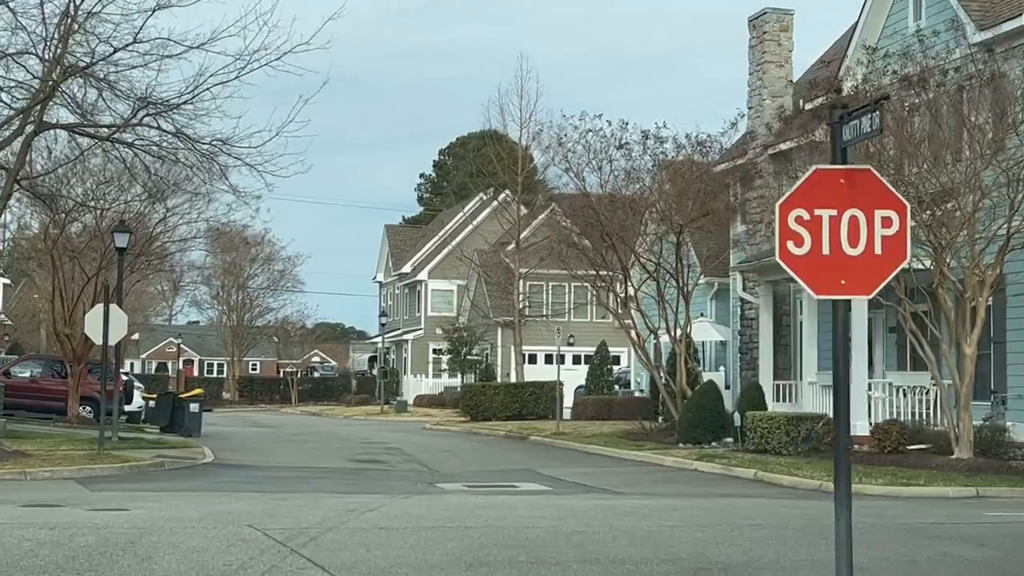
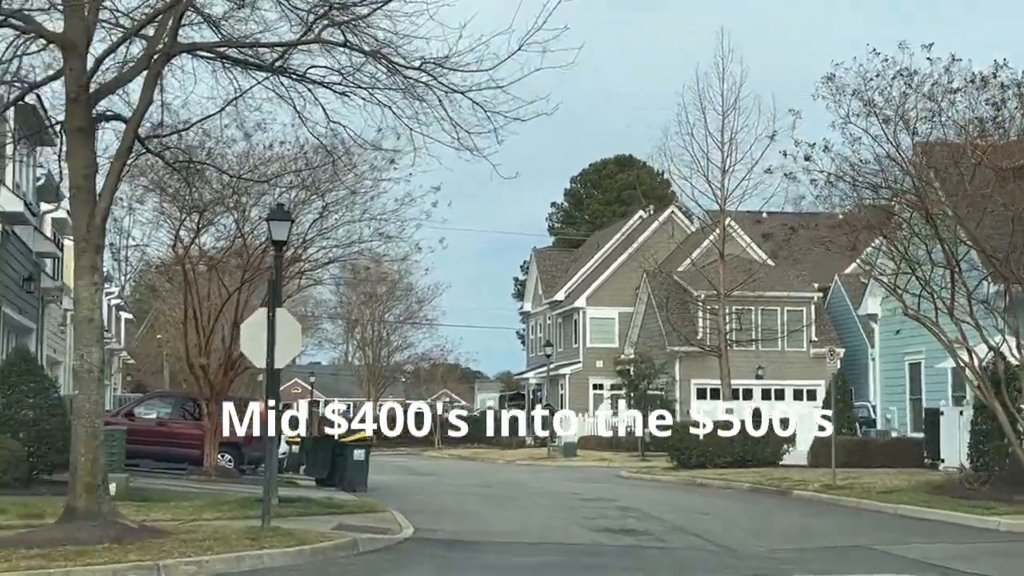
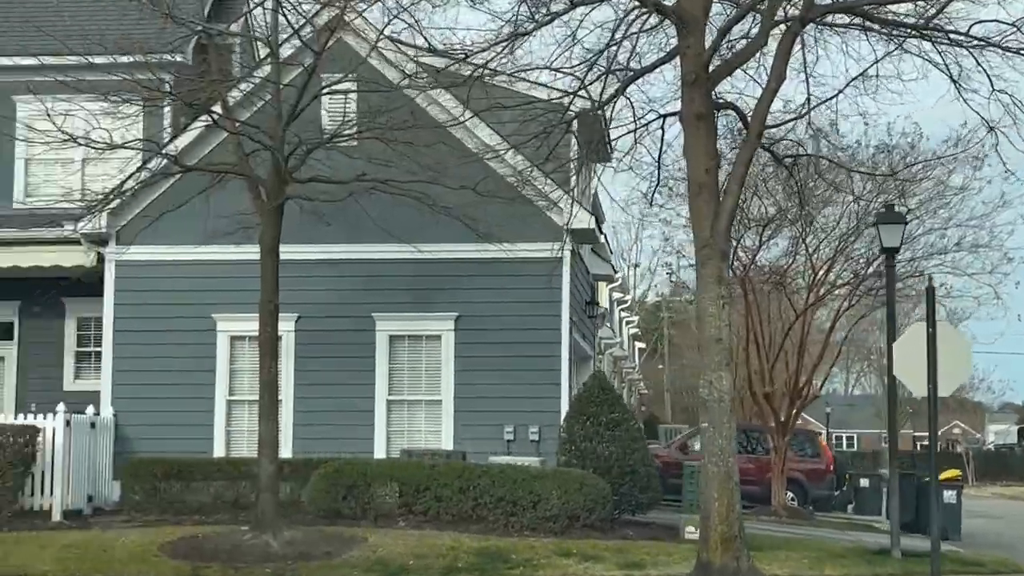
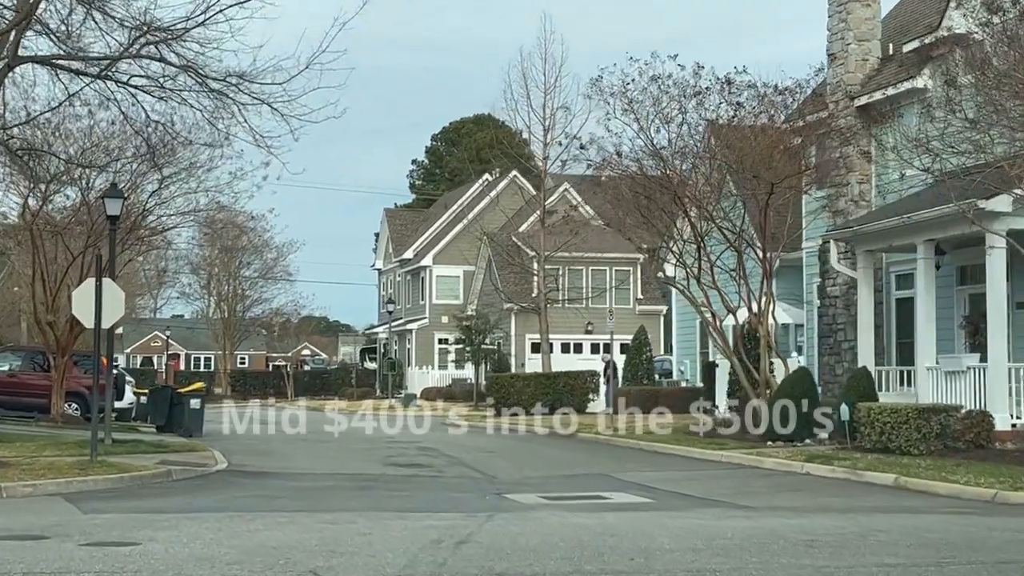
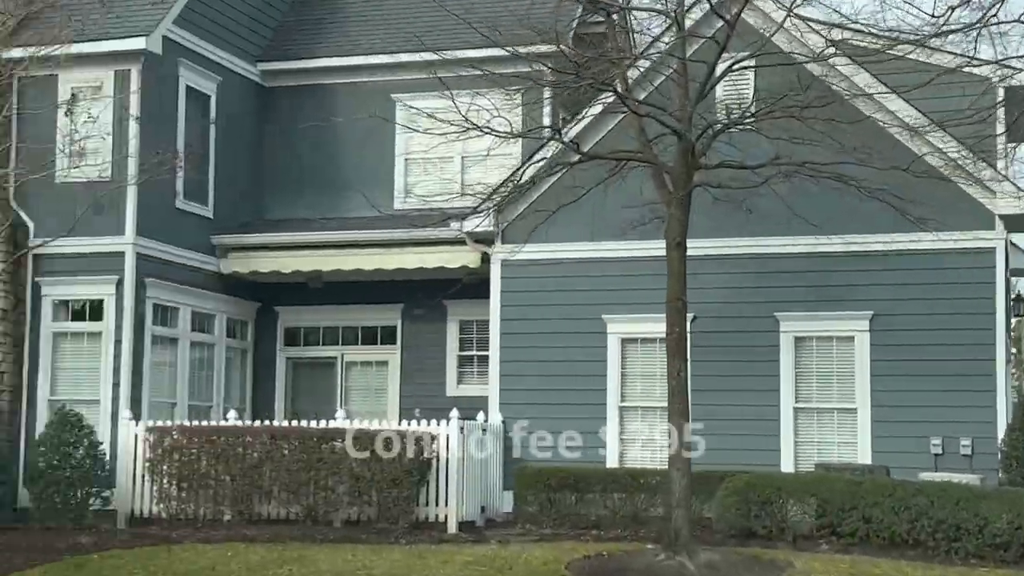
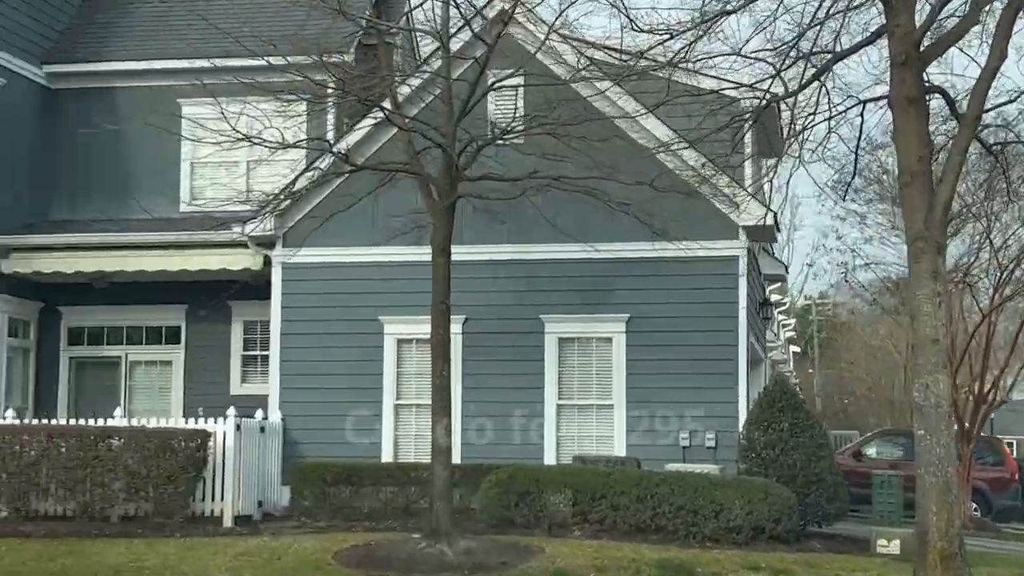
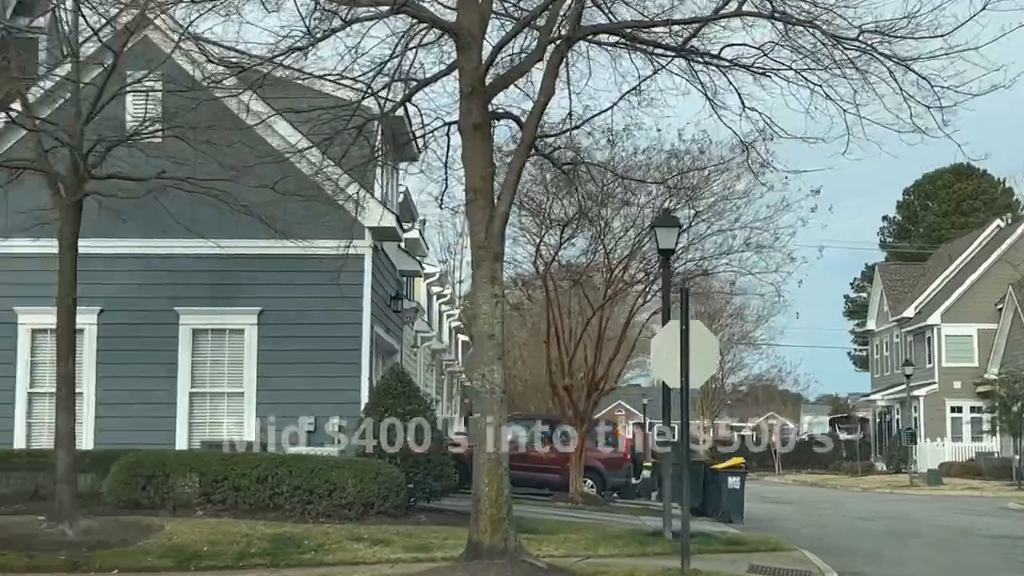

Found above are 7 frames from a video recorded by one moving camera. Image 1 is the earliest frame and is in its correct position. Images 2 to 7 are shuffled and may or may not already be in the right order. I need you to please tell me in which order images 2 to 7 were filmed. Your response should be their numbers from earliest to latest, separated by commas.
4, 2, 7, 3, 6, 5
